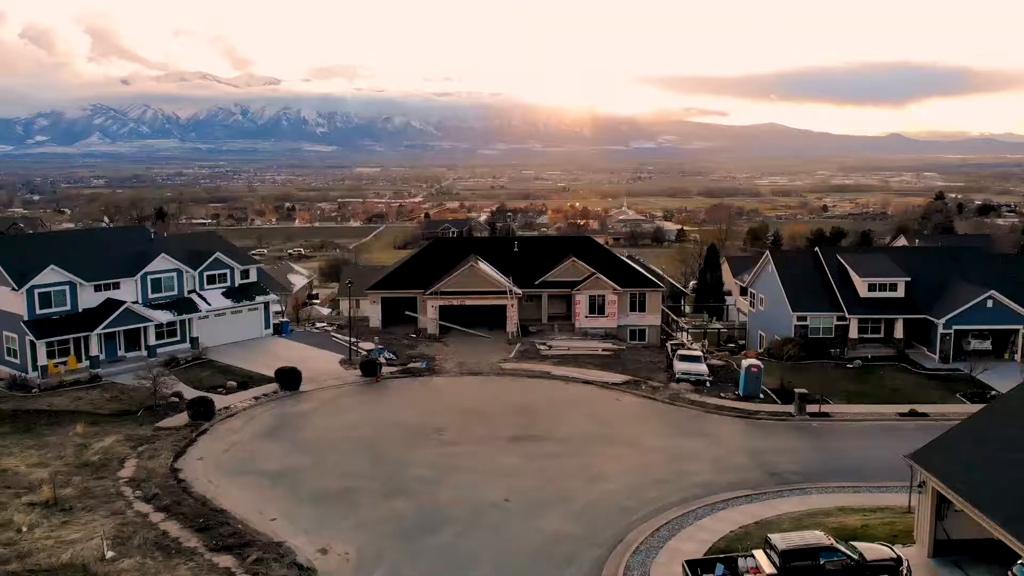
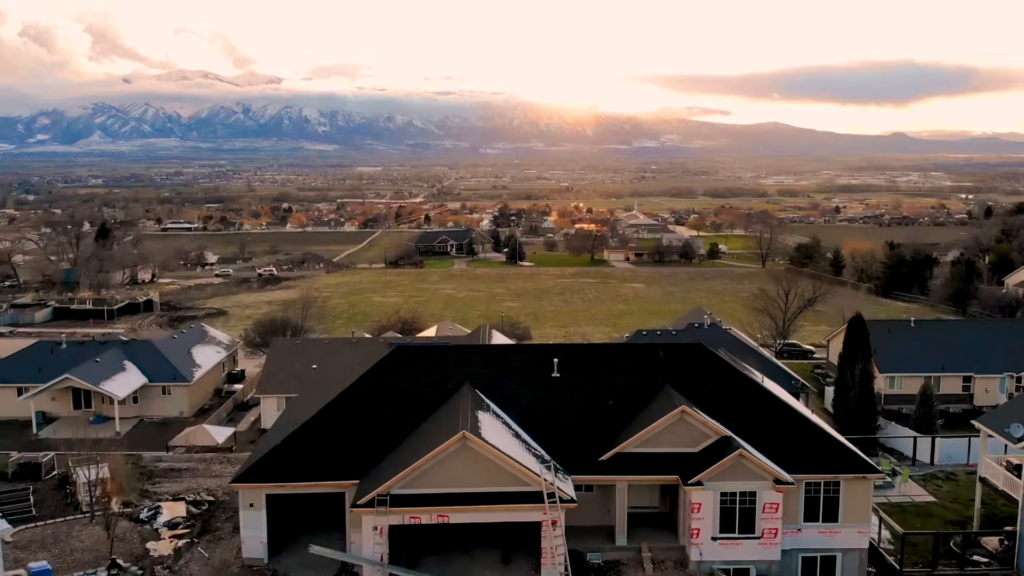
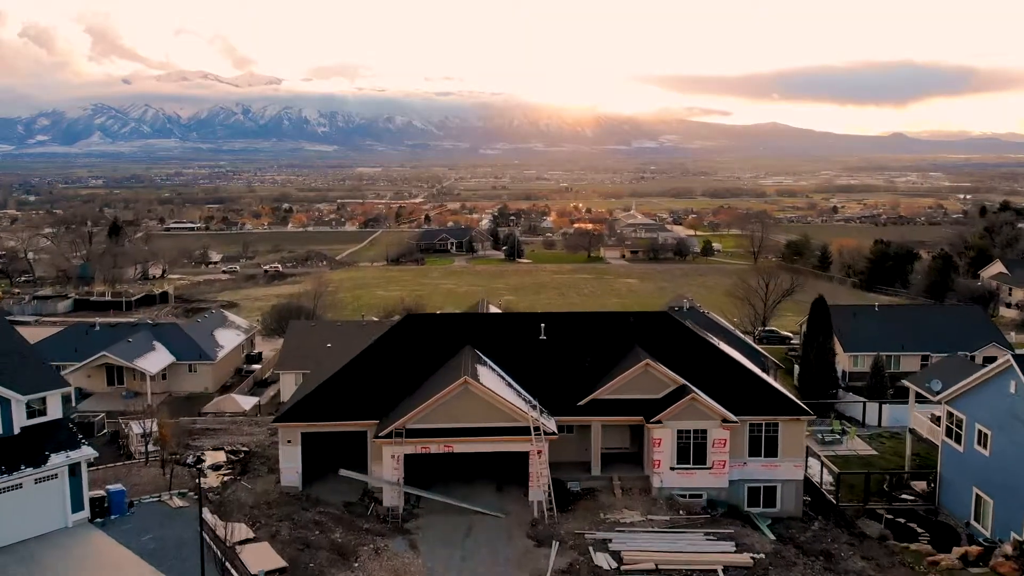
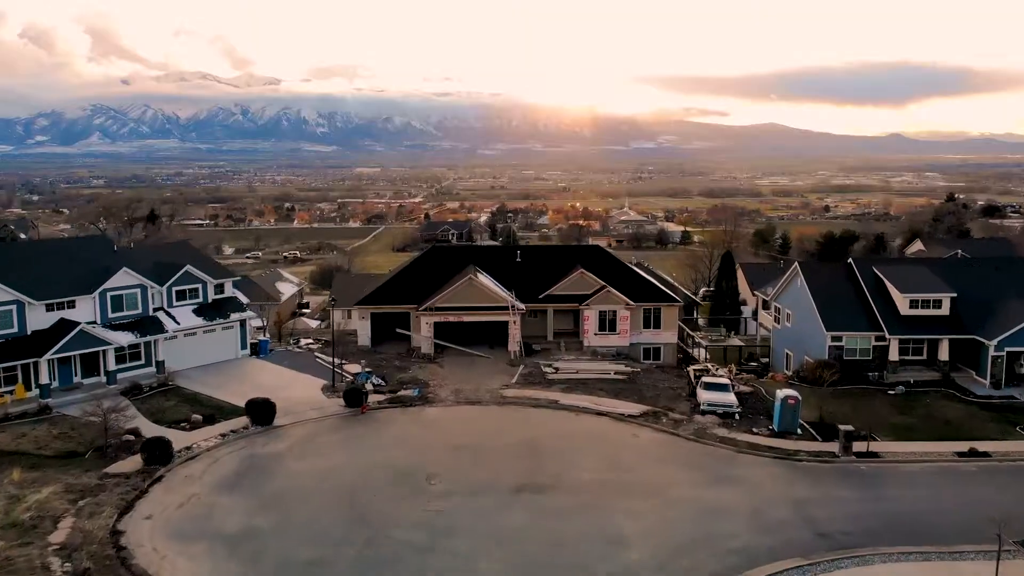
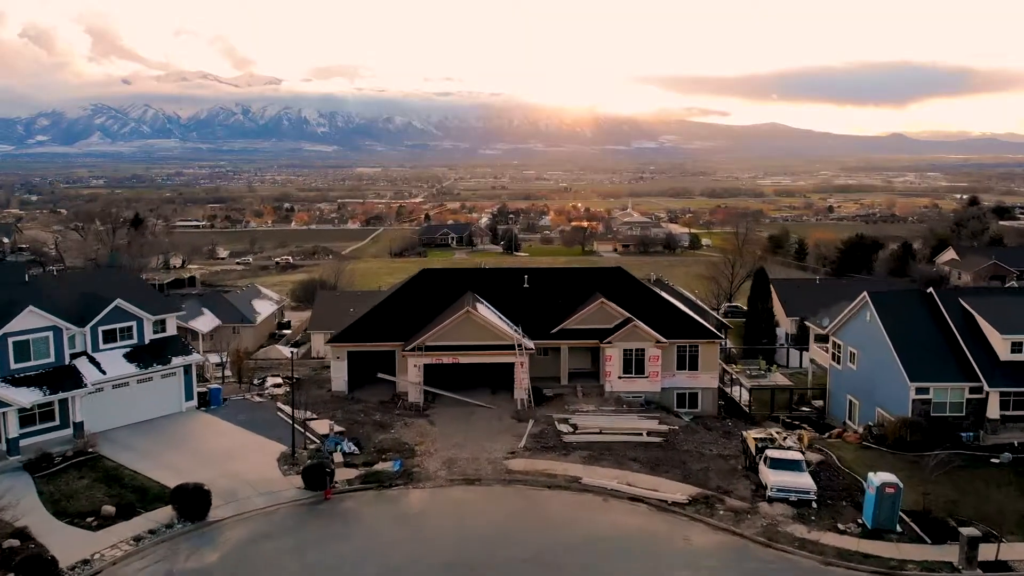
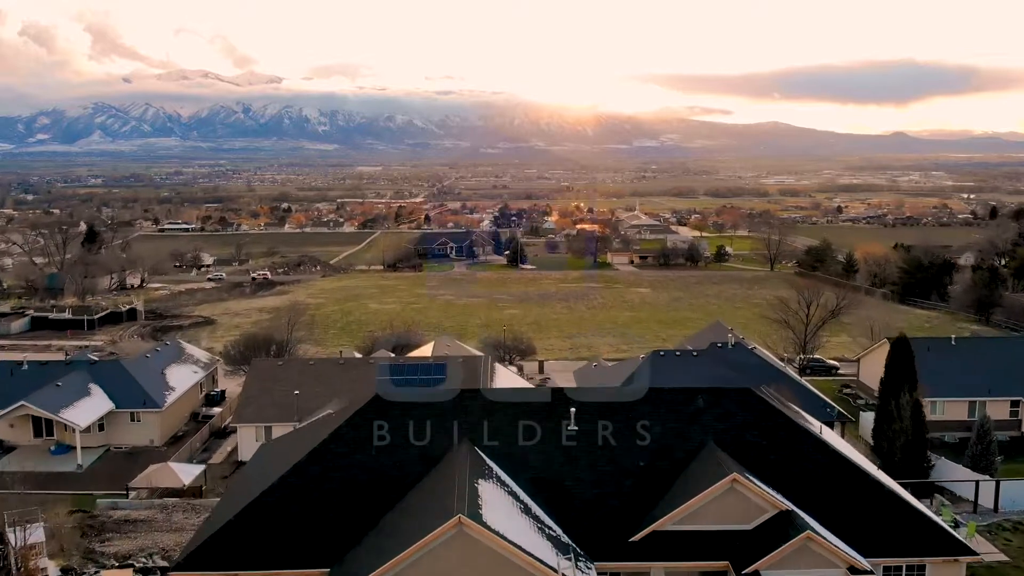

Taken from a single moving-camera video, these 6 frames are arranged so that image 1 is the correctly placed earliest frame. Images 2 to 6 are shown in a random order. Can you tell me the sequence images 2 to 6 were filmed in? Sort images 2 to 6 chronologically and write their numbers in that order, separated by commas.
4, 5, 3, 2, 6
